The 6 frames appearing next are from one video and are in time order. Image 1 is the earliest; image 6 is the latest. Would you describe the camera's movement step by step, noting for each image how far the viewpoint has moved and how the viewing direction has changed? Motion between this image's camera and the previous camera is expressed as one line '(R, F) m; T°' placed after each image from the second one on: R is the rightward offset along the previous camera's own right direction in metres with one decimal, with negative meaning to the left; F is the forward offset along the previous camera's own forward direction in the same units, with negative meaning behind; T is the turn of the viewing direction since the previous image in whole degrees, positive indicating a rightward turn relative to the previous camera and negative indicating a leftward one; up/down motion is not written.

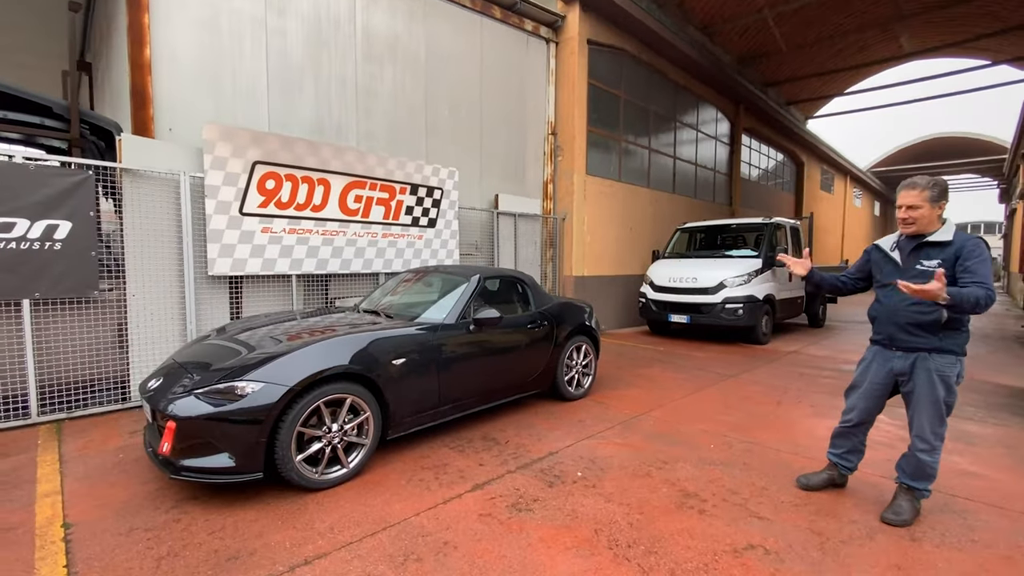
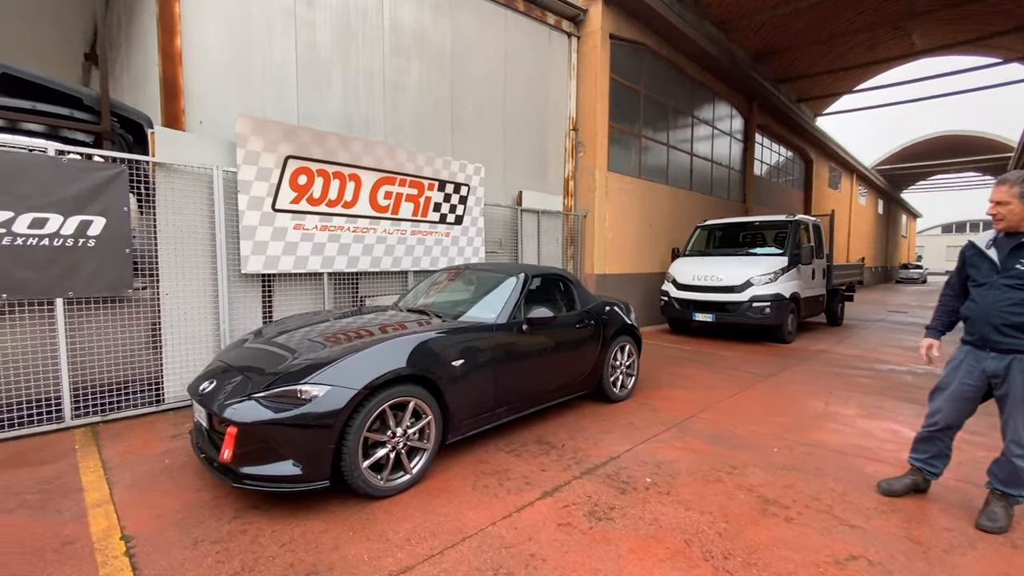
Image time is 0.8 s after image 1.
(-0.5, +0.1) m; 0°
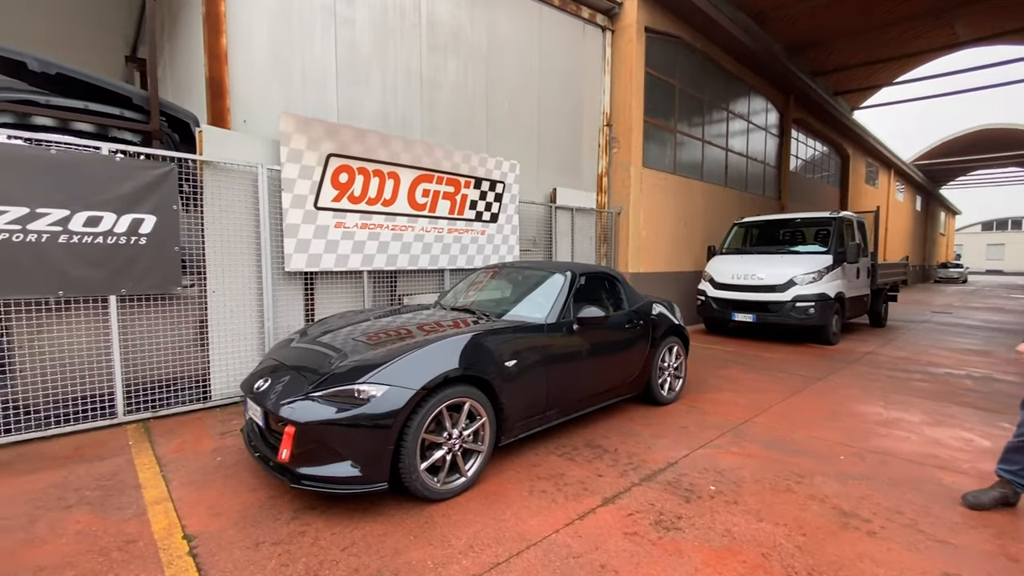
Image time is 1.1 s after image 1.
(-0.2, +0.1) m; -2°
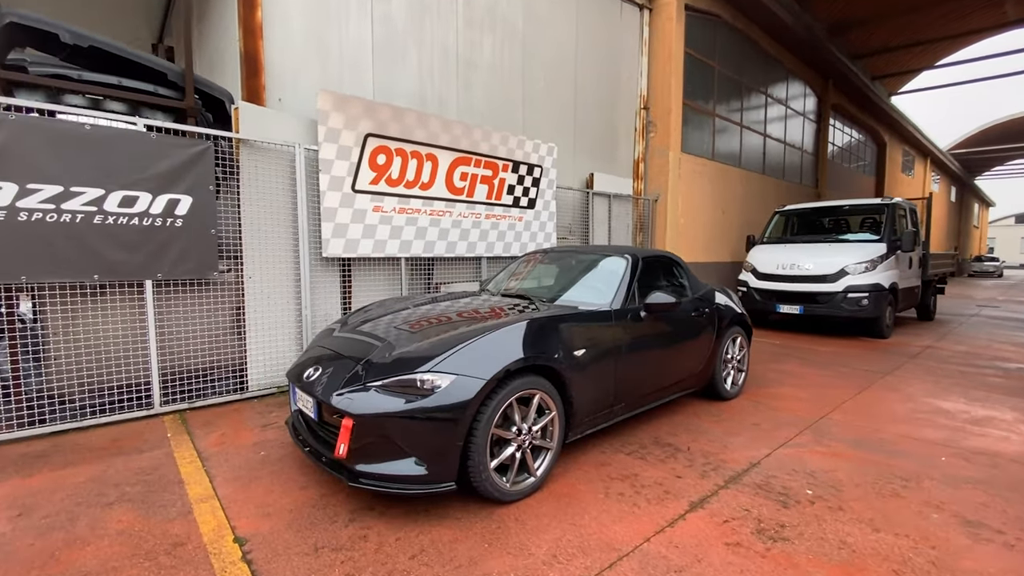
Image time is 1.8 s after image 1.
(-0.3, +0.3) m; -2°
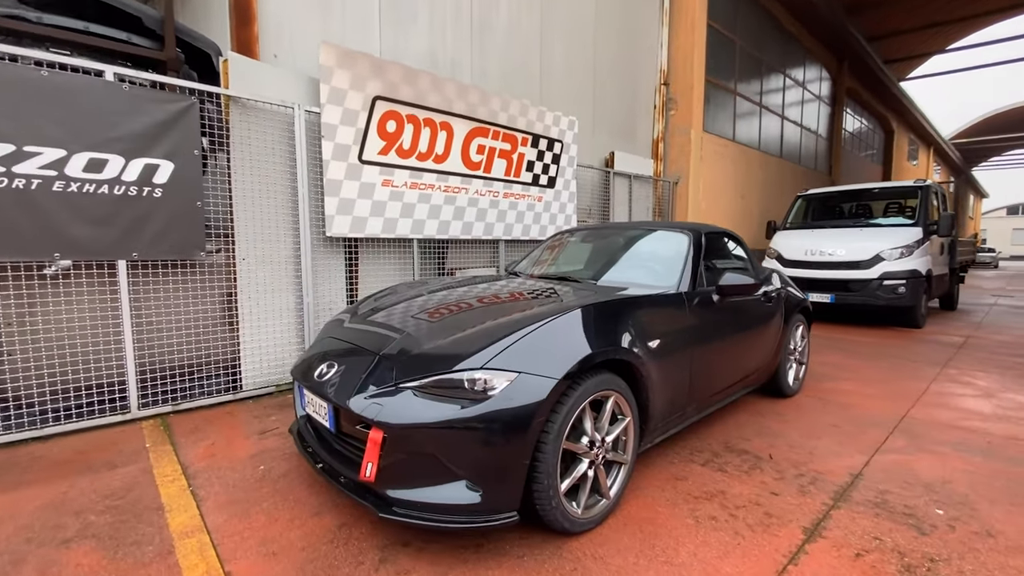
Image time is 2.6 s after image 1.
(-0.3, +0.5) m; +1°
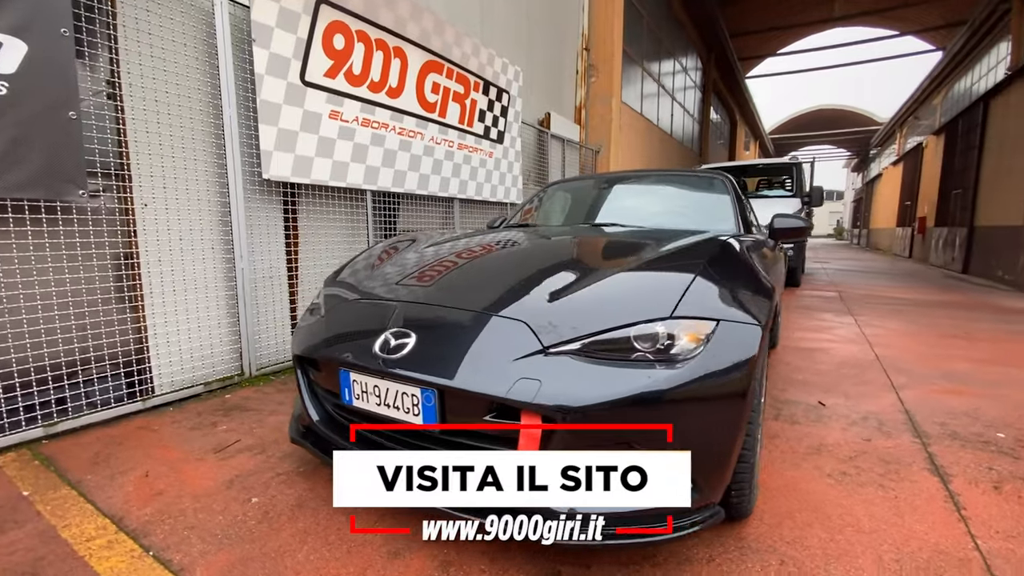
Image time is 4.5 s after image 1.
(-0.9, +0.7) m; +16°
